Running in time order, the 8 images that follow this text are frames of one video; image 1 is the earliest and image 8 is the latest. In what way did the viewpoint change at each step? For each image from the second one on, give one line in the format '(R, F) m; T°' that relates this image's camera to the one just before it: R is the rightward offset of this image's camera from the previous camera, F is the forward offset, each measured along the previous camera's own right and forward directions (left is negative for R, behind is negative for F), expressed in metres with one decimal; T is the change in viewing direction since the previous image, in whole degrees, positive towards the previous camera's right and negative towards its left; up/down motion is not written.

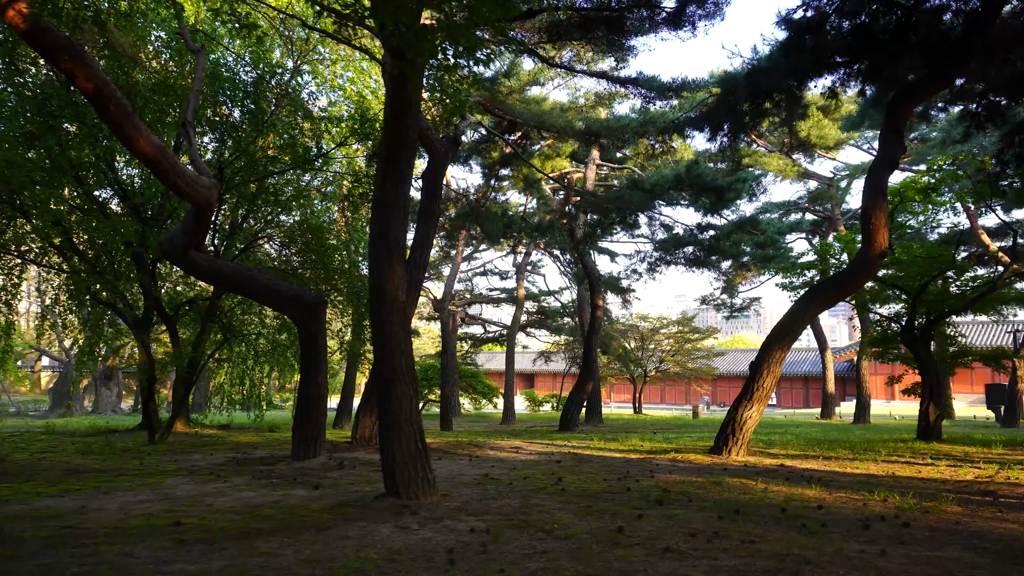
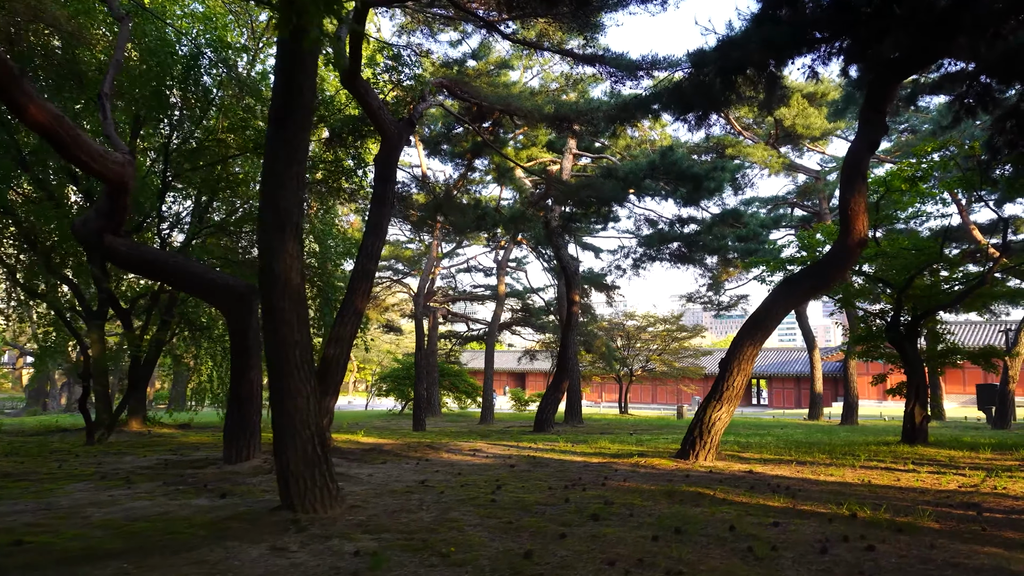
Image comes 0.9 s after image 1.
(+0.5, +0.6) m; 0°
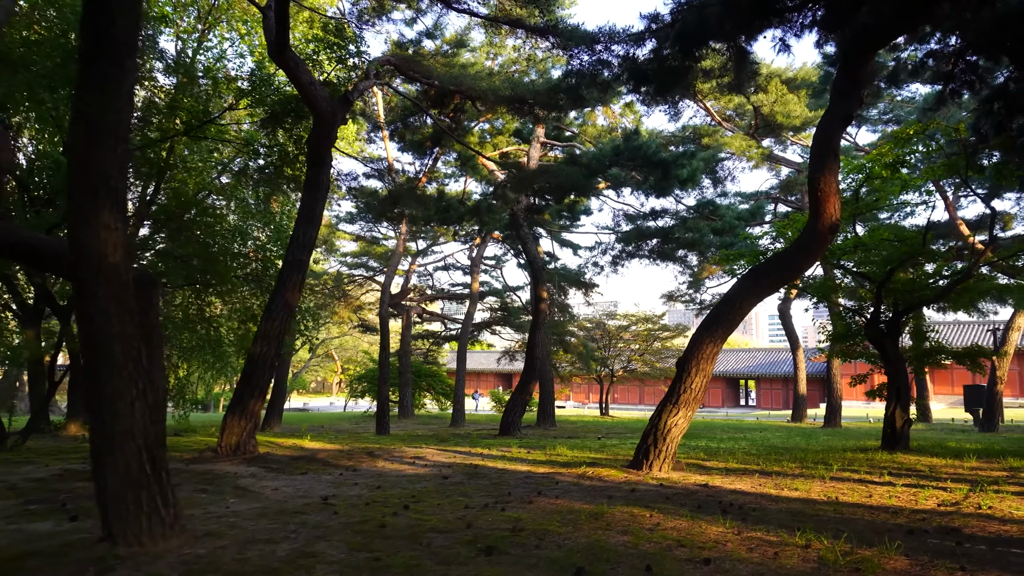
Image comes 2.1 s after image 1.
(+0.6, +0.8) m; +1°
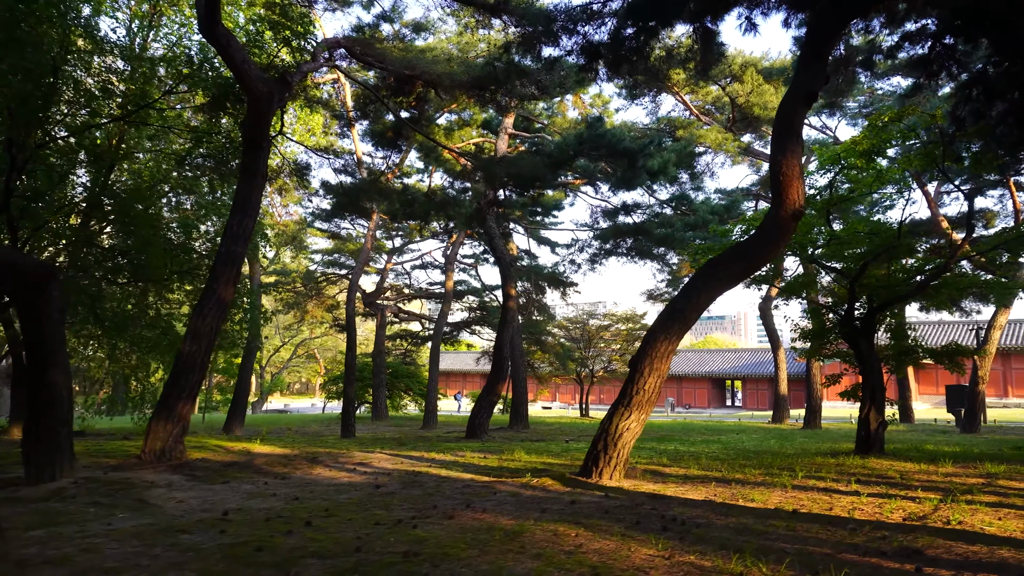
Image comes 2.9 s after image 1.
(+0.5, +0.5) m; +1°
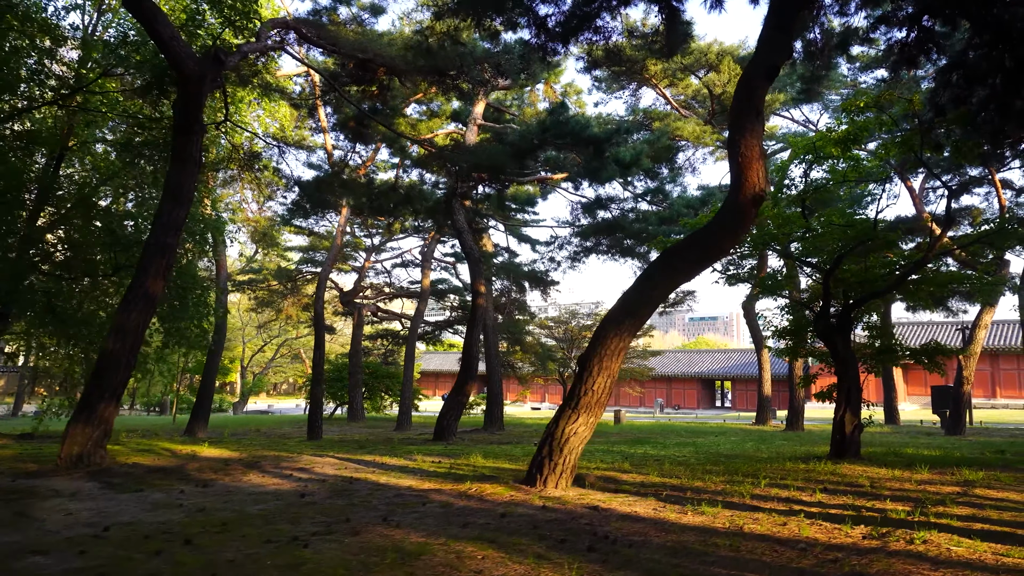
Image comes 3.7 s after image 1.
(+0.5, +0.5) m; +1°
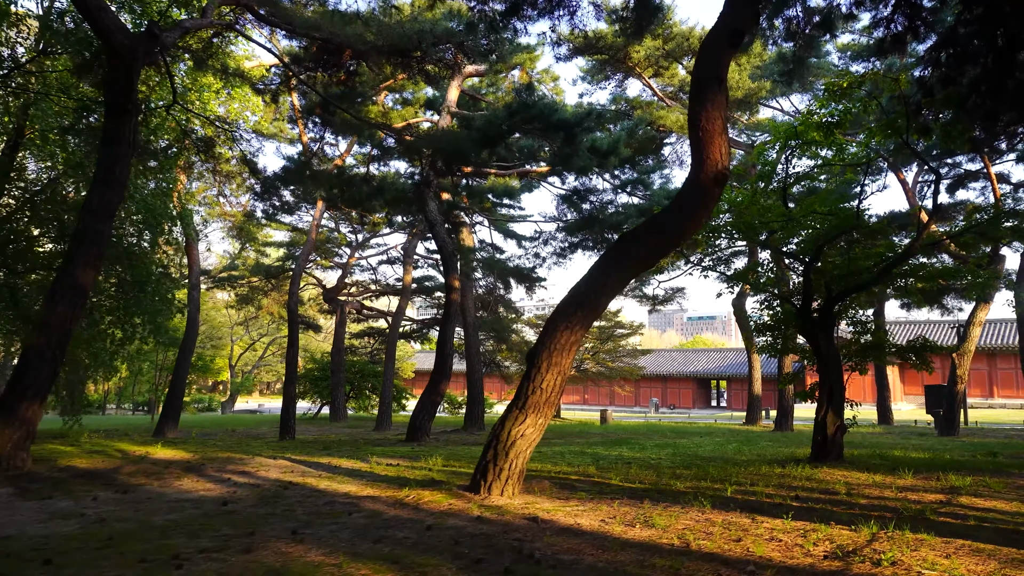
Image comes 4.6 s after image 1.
(+0.4, +0.5) m; 0°
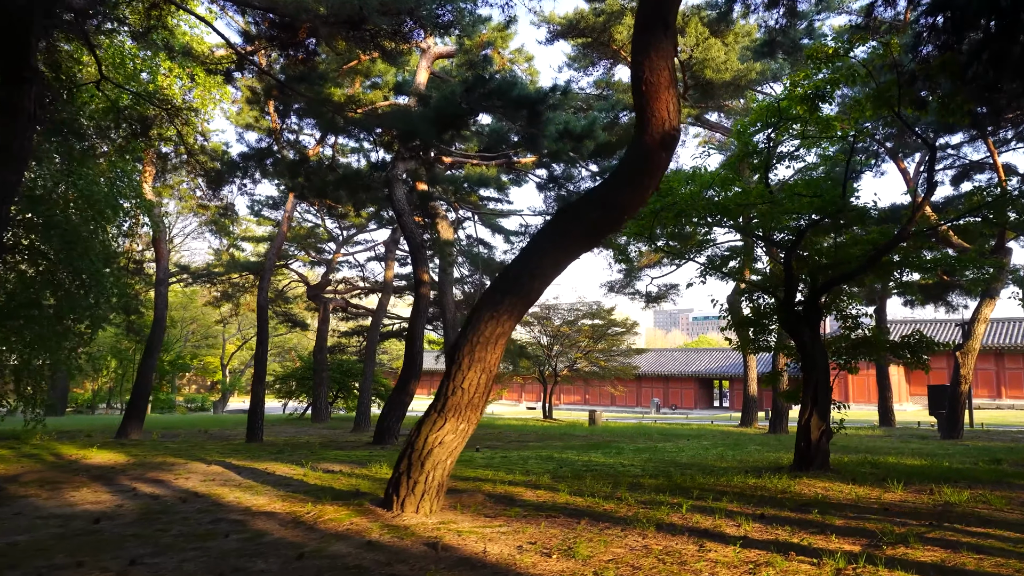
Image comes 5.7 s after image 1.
(+0.6, +0.8) m; 0°
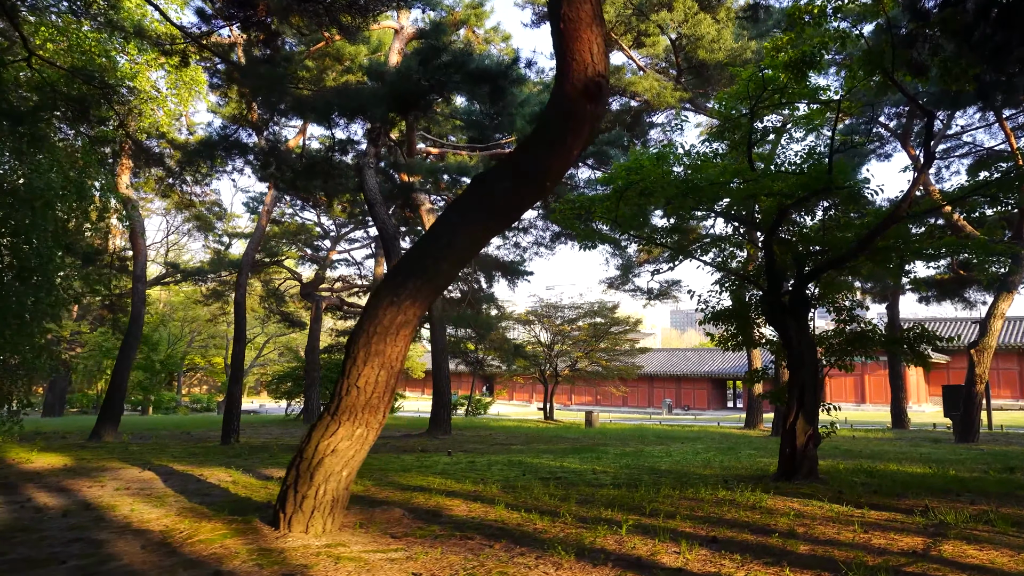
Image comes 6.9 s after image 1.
(+0.6, +0.7) m; -1°
